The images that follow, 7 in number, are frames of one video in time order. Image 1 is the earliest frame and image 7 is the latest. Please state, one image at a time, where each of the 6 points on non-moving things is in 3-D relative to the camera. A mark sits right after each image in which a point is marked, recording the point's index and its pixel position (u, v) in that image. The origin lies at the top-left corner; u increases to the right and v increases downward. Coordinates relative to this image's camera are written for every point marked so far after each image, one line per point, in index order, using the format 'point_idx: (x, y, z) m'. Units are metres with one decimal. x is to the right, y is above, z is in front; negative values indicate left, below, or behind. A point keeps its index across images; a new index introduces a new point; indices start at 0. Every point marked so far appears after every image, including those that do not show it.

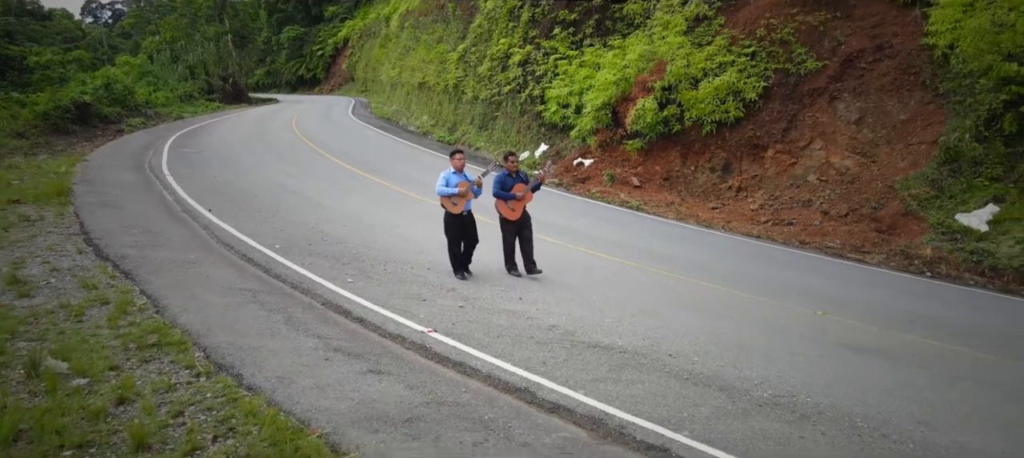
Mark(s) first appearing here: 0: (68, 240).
0: (-5.0, -0.1, +8.2) m
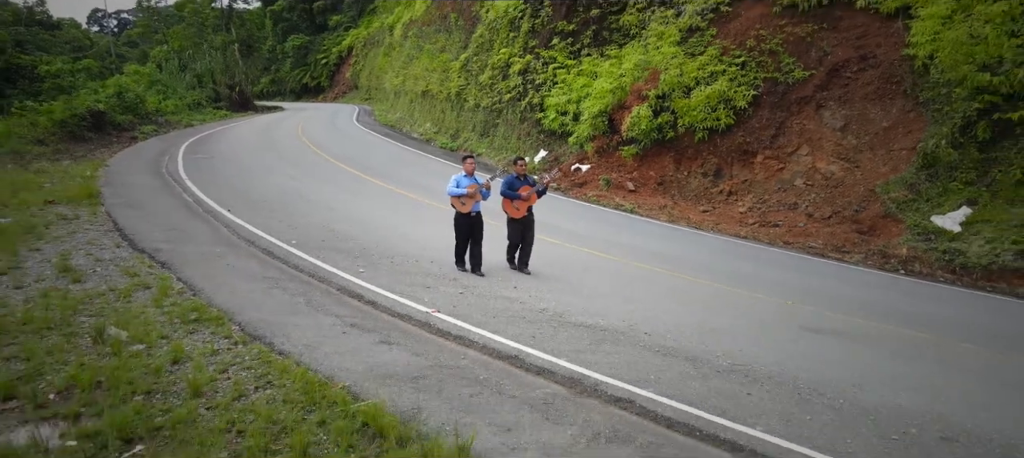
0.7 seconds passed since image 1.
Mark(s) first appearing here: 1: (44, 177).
0: (-5.0, 0.0, +8.9) m
1: (-7.9, +0.9, +12.4) m
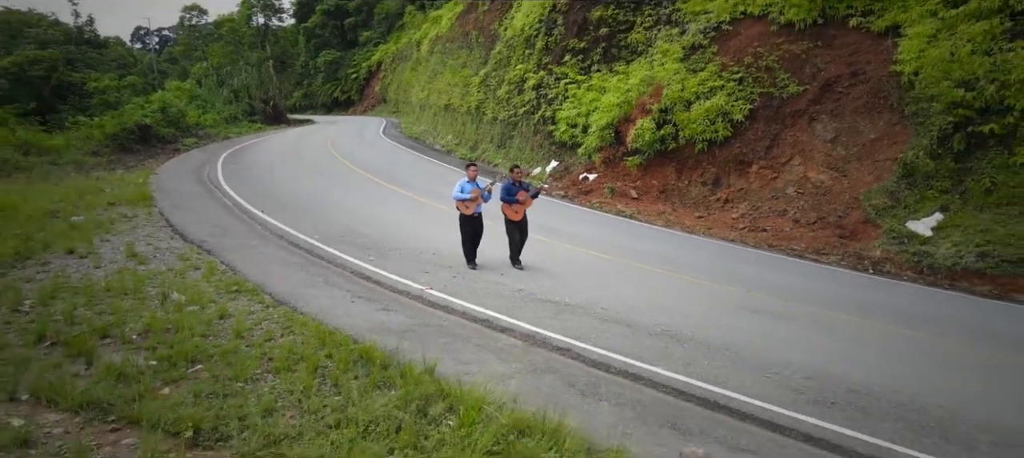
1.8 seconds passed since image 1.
0: (-5.1, 0.0, +10.4) m
1: (-7.8, +0.9, +14.0) m
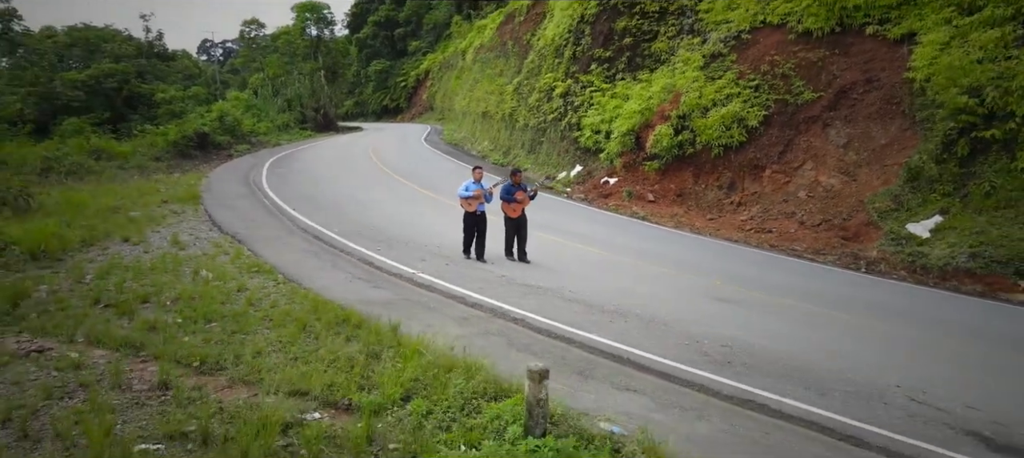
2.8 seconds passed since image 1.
0: (-5.1, +0.1, +11.9) m
1: (-7.5, +0.9, +15.6) m
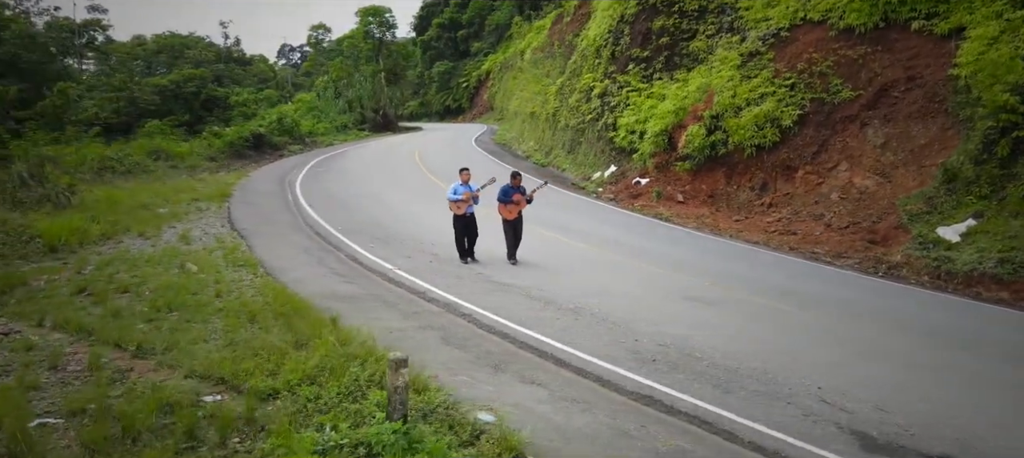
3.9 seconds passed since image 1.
0: (-5.1, +0.1, +12.6) m
1: (-7.1, +1.0, +16.6) m
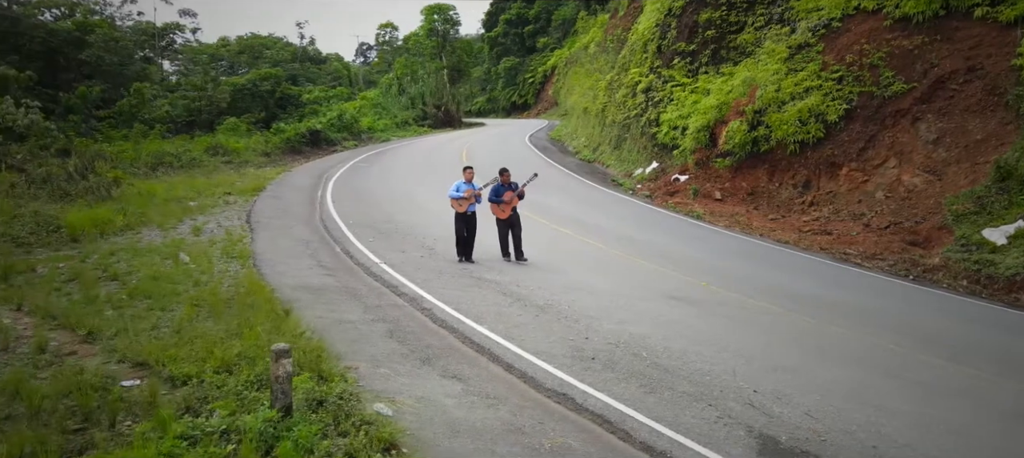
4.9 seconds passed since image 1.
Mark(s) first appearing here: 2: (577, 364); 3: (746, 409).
0: (-4.8, +0.3, +13.1) m
1: (-6.5, +1.2, +17.3) m
2: (+0.5, -1.1, +5.8) m
3: (+1.6, -1.2, +5.0) m
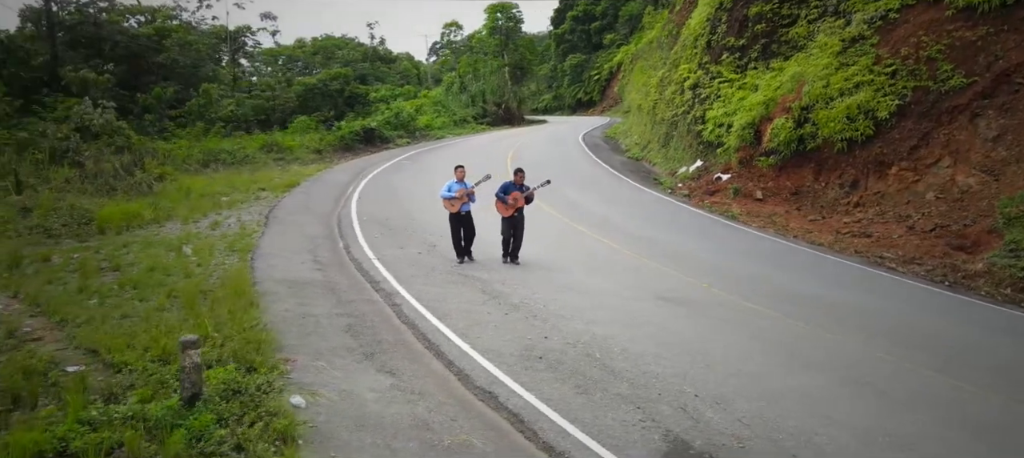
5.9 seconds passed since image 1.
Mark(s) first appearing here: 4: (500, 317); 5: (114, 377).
0: (-4.5, +0.4, +13.6) m
1: (-5.7, +1.3, +17.9) m
2: (+0.1, -1.1, +5.7) m
3: (+1.1, -1.2, +4.9) m
4: (-0.1, -0.9, +7.0) m
5: (-2.7, -1.0, +4.9) m
